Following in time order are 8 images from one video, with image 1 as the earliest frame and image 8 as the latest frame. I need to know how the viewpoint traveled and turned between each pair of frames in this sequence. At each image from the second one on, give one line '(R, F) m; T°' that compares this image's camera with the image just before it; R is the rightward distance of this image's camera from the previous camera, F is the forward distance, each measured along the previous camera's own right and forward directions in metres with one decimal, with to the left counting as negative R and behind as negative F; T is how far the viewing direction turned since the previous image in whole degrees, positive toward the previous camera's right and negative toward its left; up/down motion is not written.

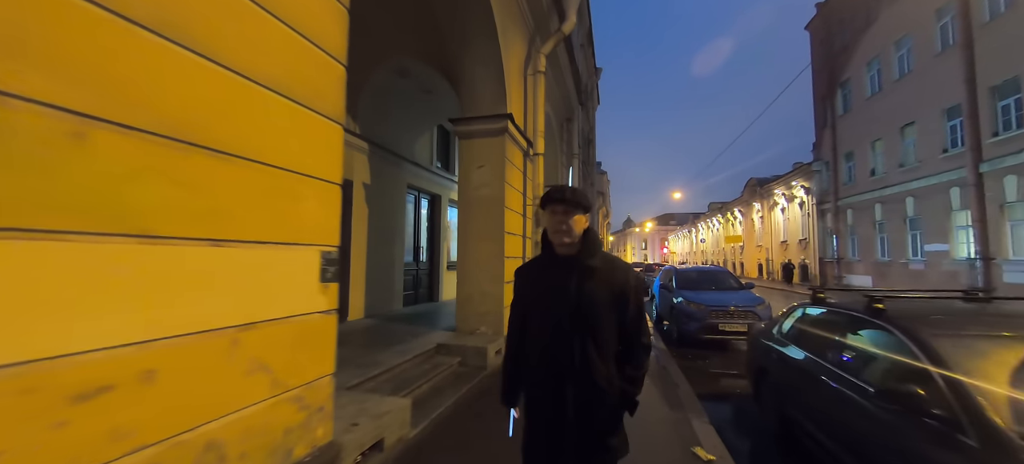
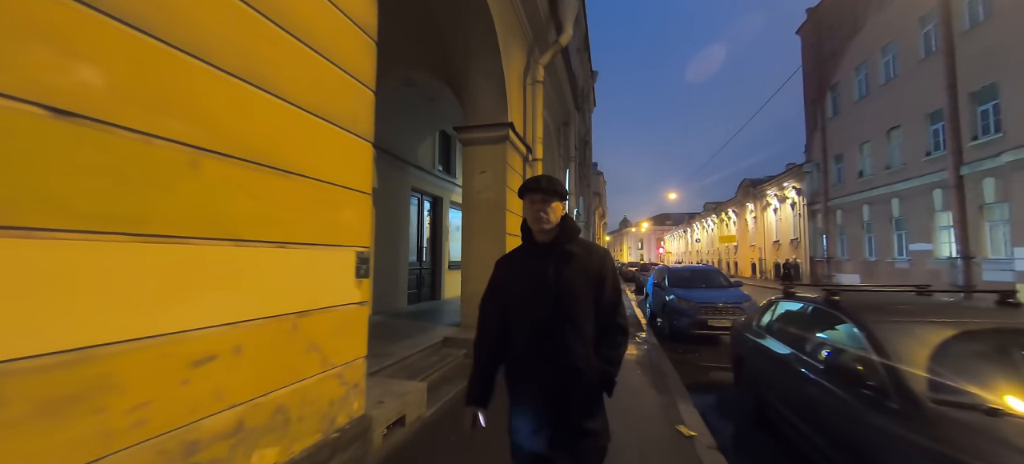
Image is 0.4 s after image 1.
(-0.1, -0.4) m; +1°
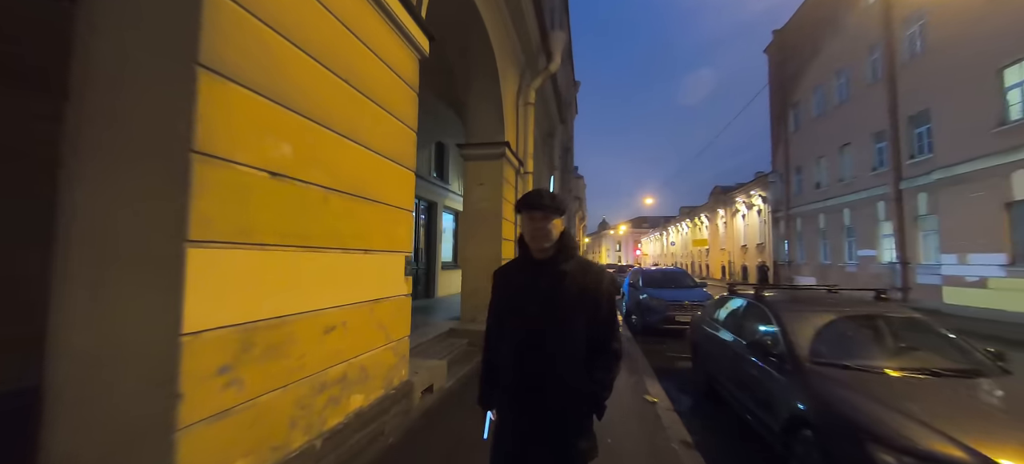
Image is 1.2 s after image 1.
(-0.3, -0.8) m; +3°
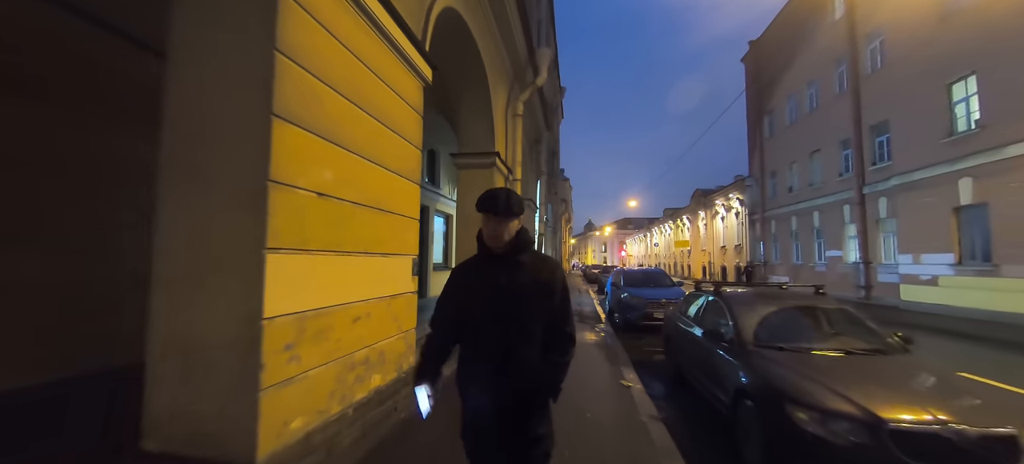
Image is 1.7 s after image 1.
(-0.1, -0.5) m; +2°
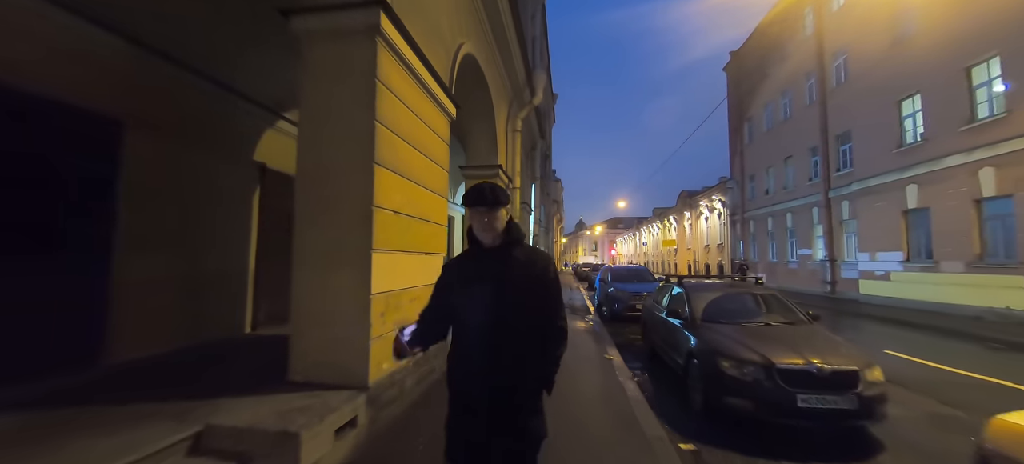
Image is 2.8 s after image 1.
(-0.2, -1.2) m; +1°
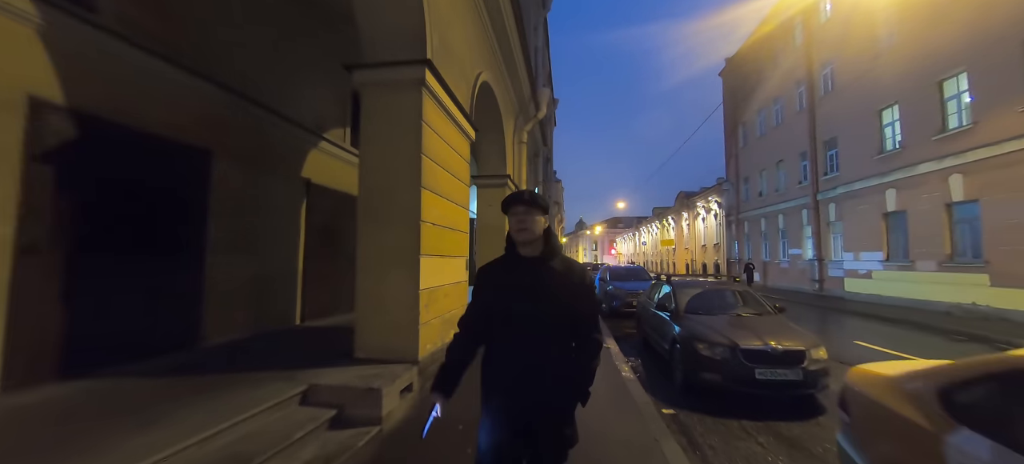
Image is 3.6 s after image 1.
(-0.2, -0.9) m; 0°
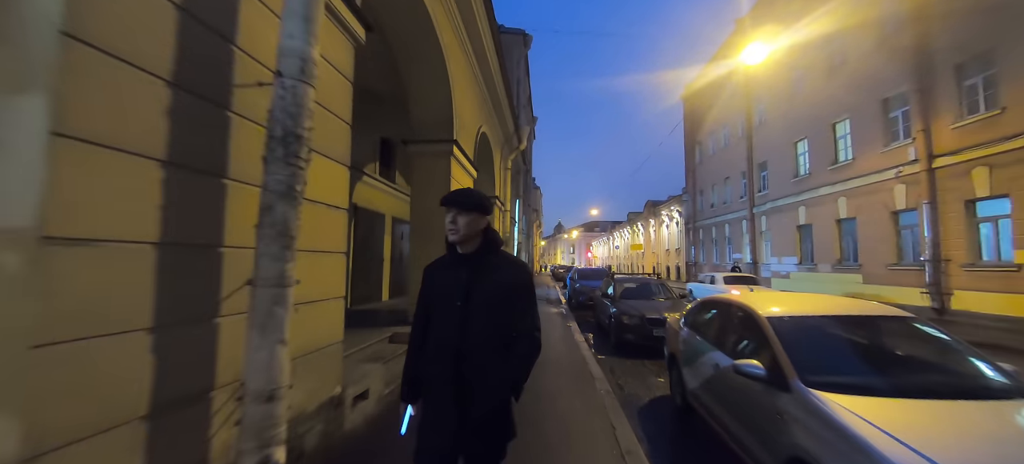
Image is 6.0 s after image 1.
(-0.3, -2.7) m; +3°
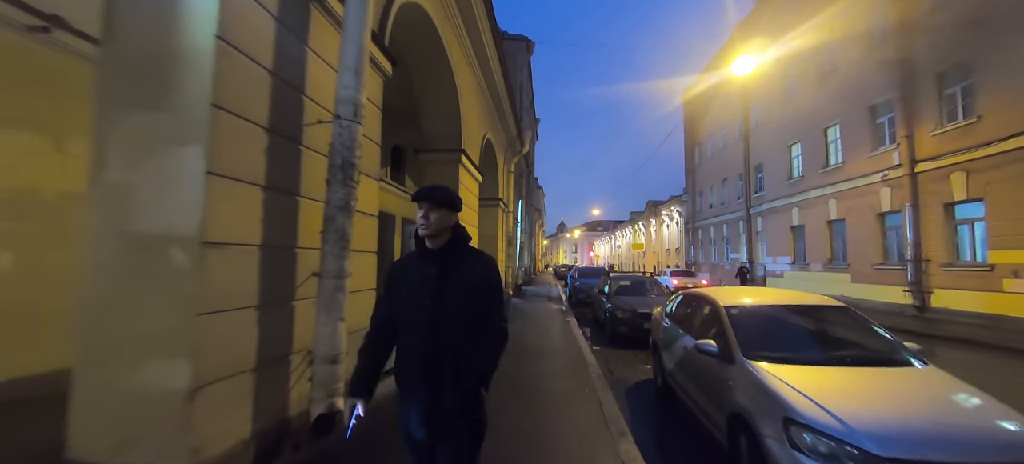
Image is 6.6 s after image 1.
(0.0, -0.7) m; 0°
